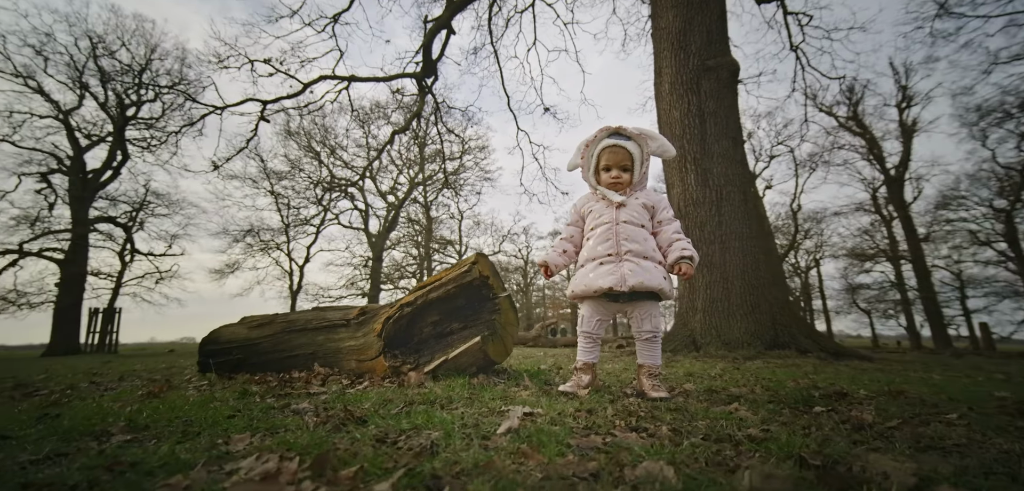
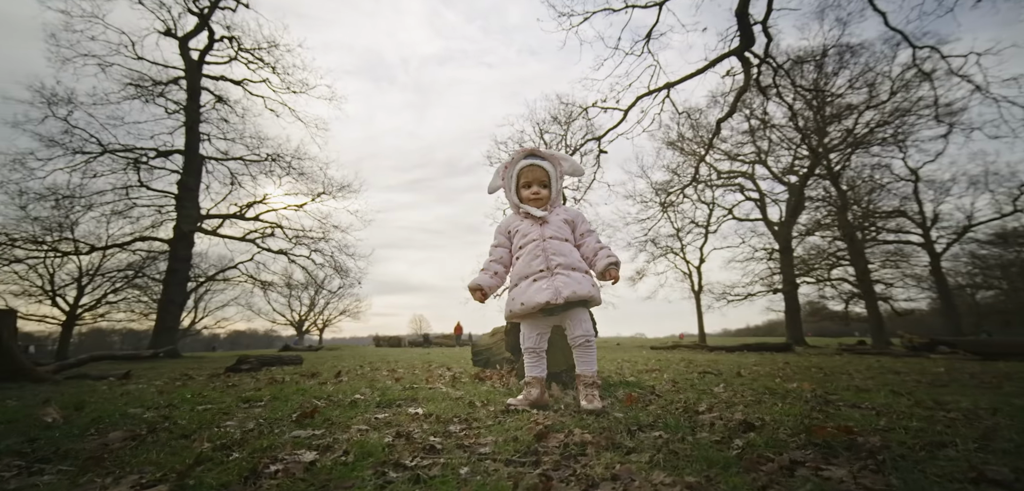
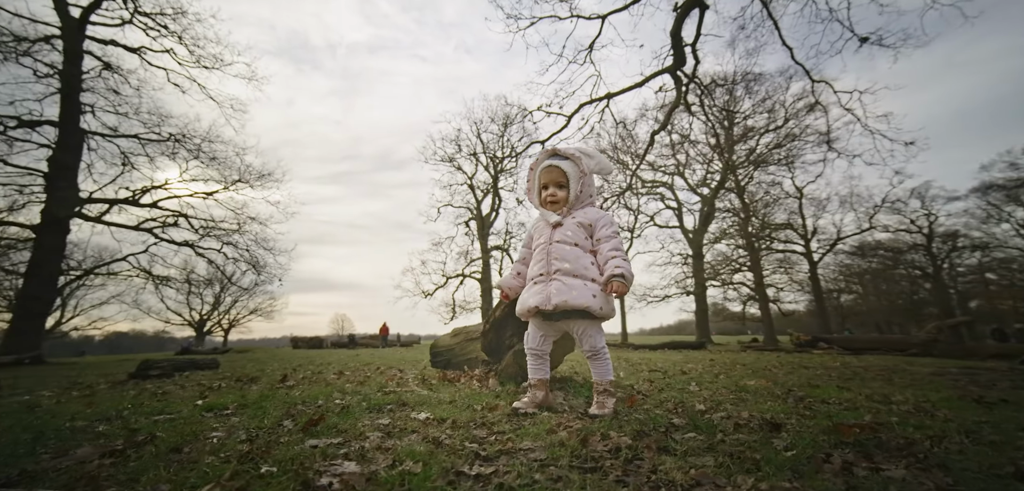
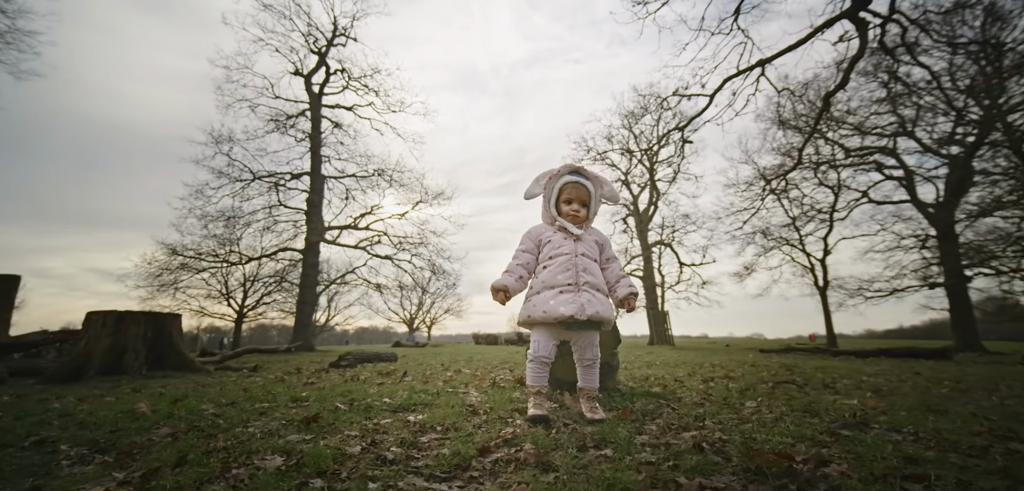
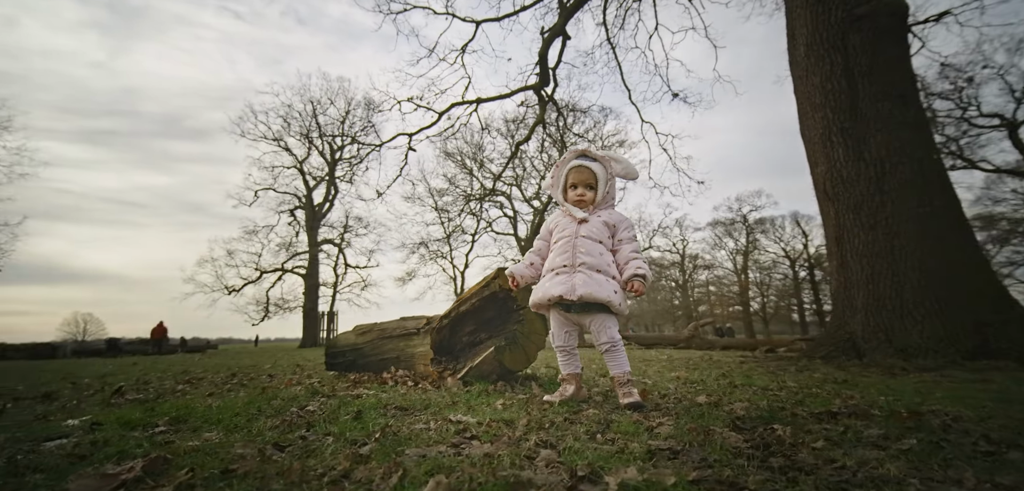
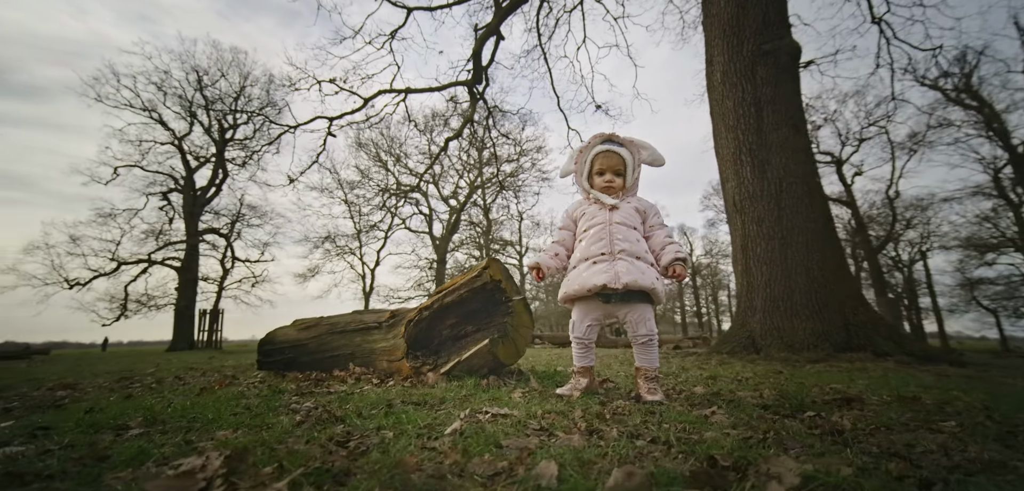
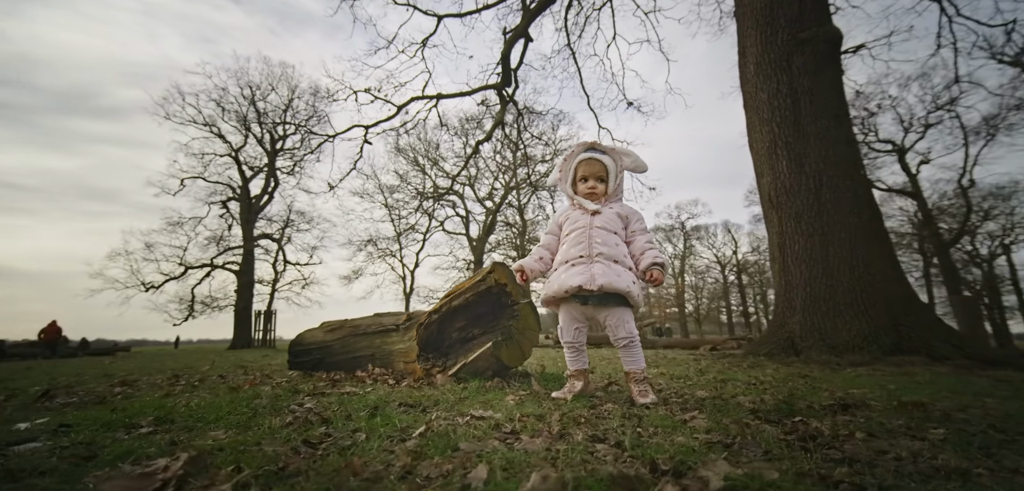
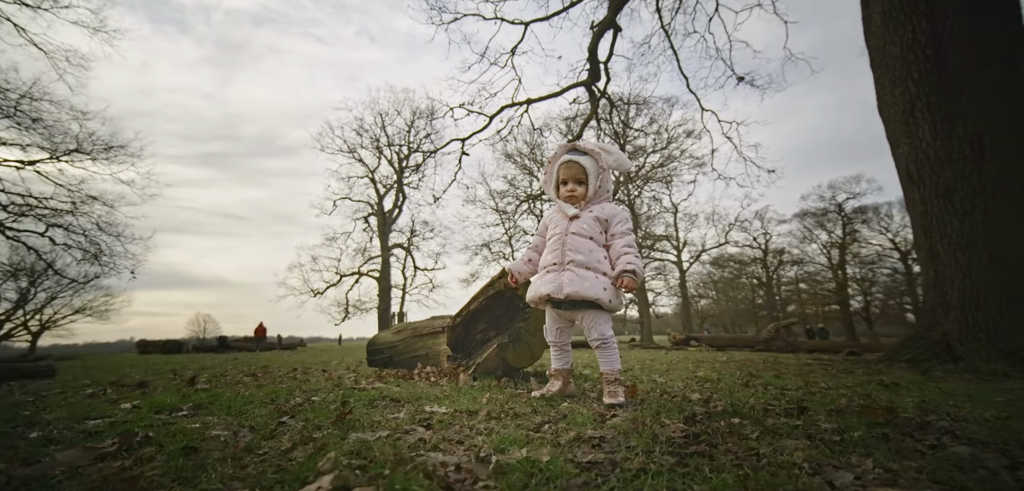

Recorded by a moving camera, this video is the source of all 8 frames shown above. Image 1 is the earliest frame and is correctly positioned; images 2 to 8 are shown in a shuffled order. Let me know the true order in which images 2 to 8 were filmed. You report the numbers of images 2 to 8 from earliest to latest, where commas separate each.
6, 7, 5, 8, 3, 2, 4
